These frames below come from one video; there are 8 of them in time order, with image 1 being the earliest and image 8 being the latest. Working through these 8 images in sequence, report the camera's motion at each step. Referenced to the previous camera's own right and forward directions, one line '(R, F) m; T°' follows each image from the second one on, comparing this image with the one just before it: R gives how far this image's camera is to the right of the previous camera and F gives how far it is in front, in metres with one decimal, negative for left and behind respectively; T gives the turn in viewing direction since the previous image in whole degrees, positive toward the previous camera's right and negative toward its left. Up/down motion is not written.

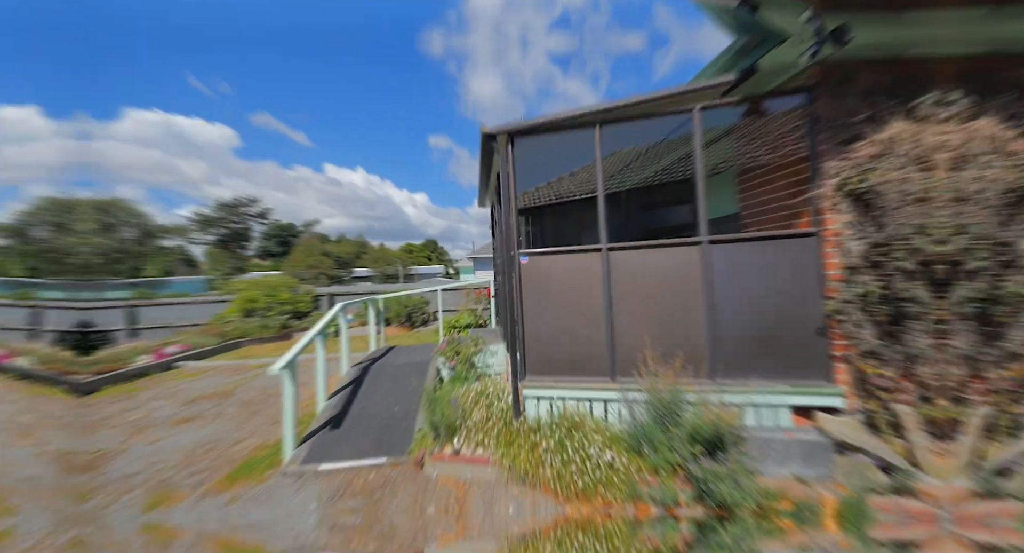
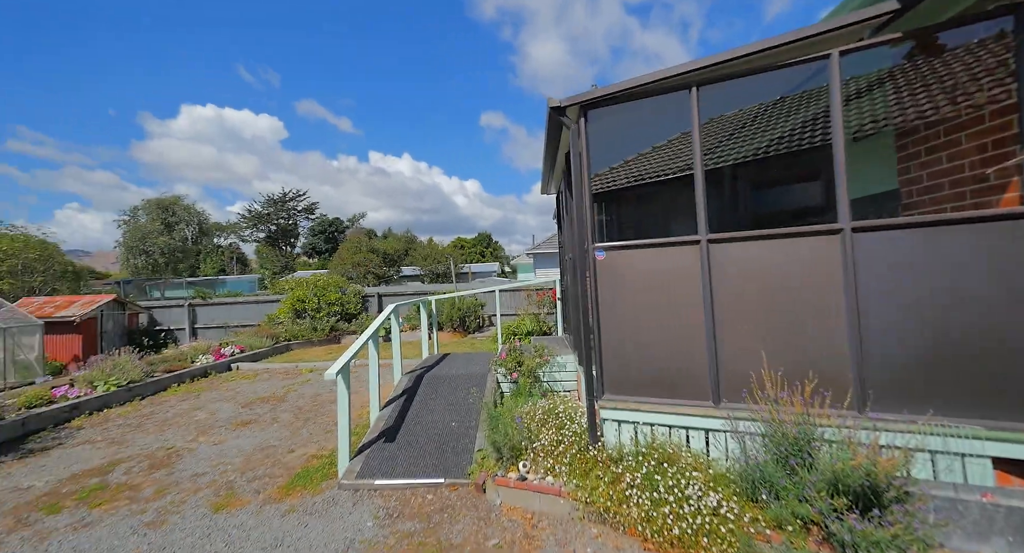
(0.0, +0.2) m; -8°
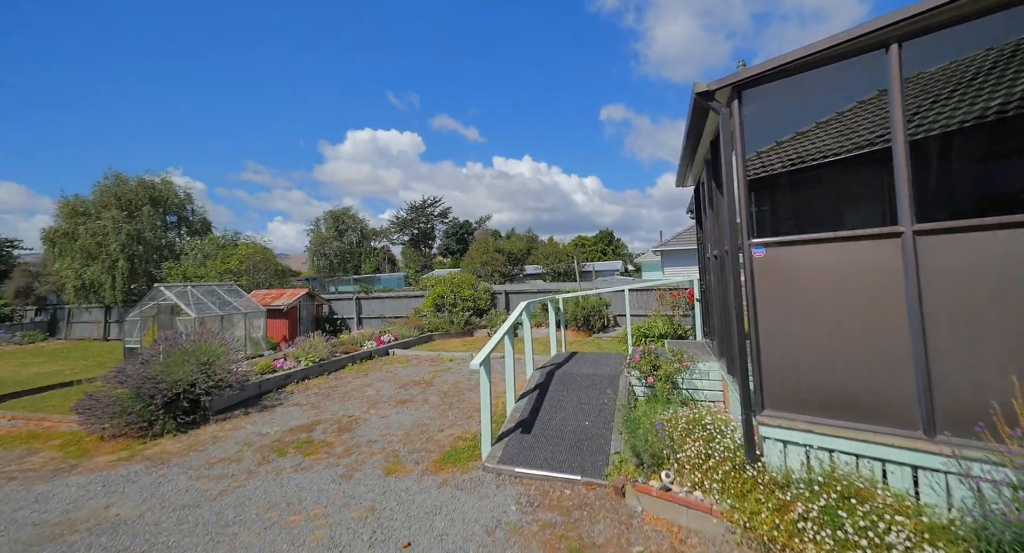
(-0.1, 0.0) m; -16°
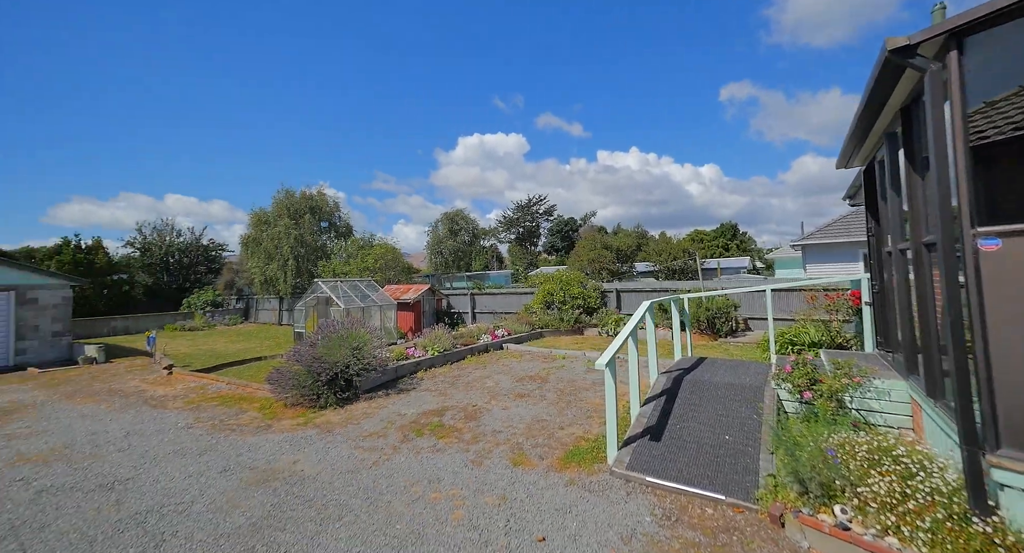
(-0.2, 0.0) m; -14°
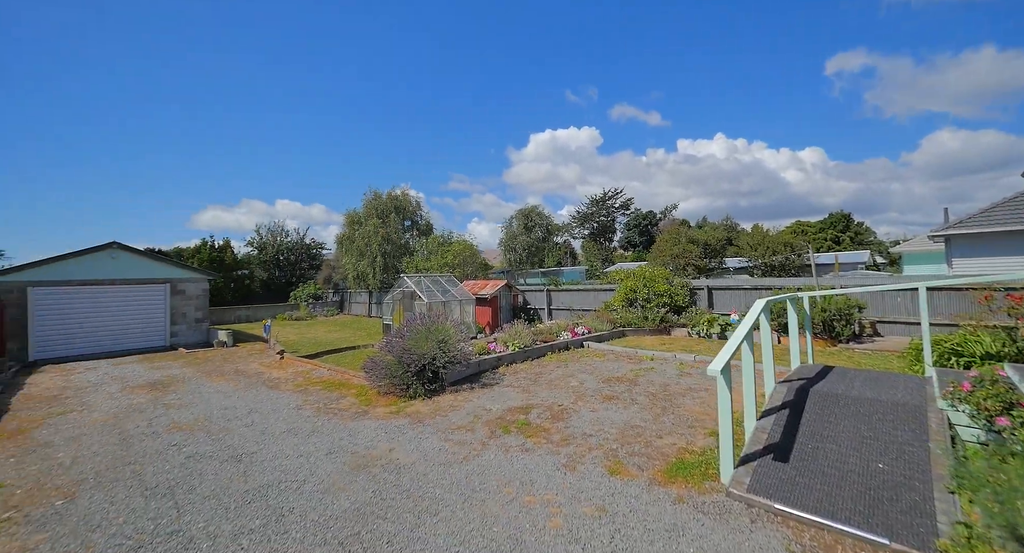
(-0.2, +0.2) m; -10°
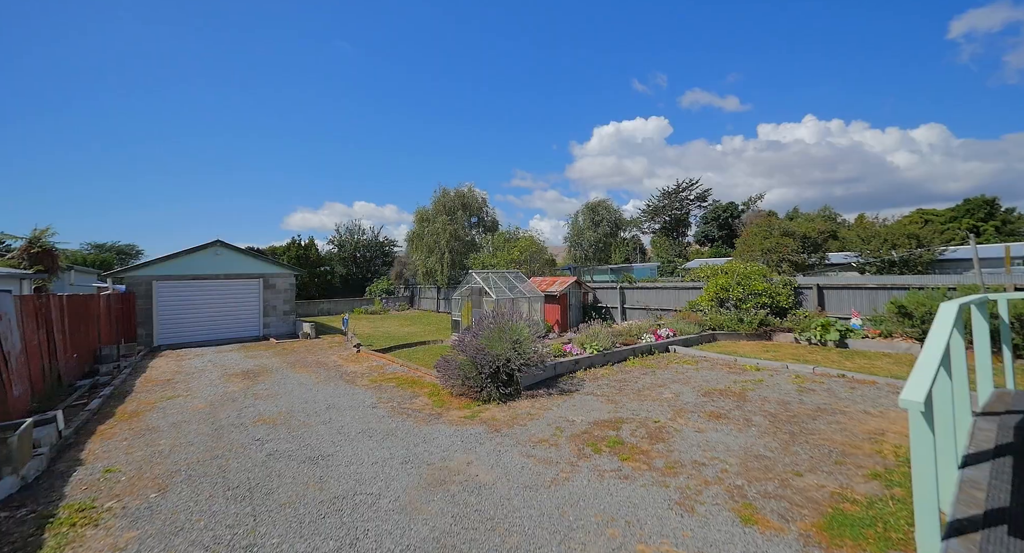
(-0.3, +0.6) m; -9°
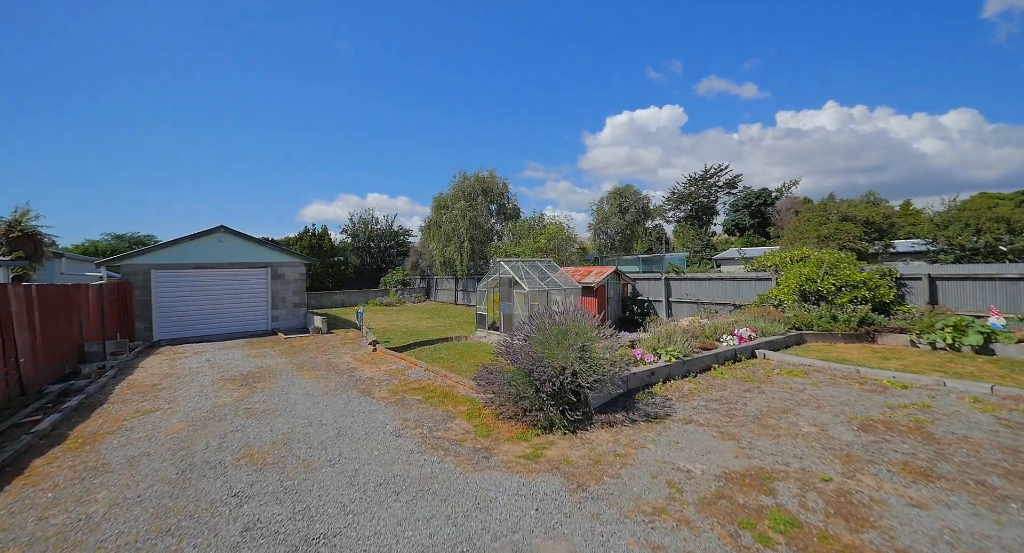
(-0.7, +1.8) m; -2°
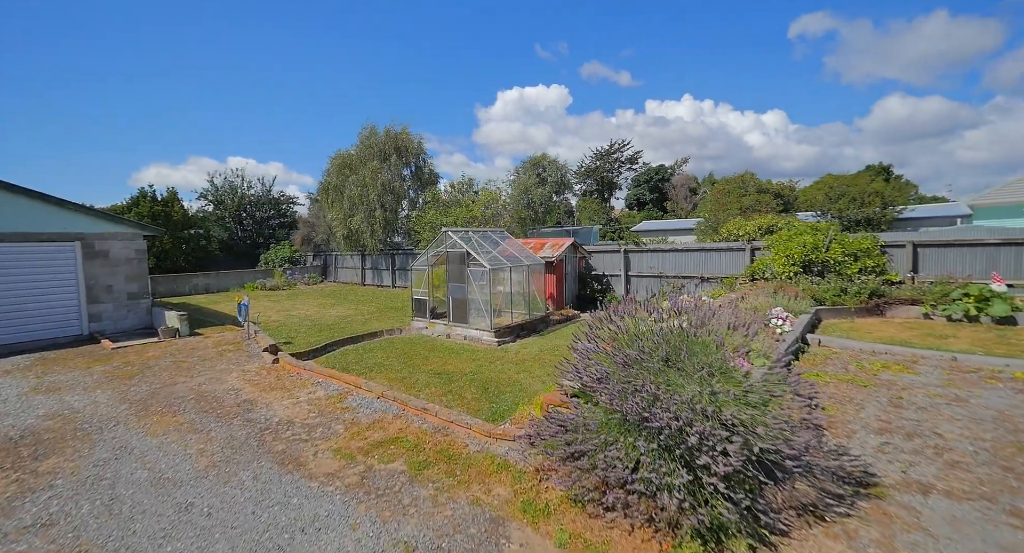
(-1.4, +3.0) m; +14°
